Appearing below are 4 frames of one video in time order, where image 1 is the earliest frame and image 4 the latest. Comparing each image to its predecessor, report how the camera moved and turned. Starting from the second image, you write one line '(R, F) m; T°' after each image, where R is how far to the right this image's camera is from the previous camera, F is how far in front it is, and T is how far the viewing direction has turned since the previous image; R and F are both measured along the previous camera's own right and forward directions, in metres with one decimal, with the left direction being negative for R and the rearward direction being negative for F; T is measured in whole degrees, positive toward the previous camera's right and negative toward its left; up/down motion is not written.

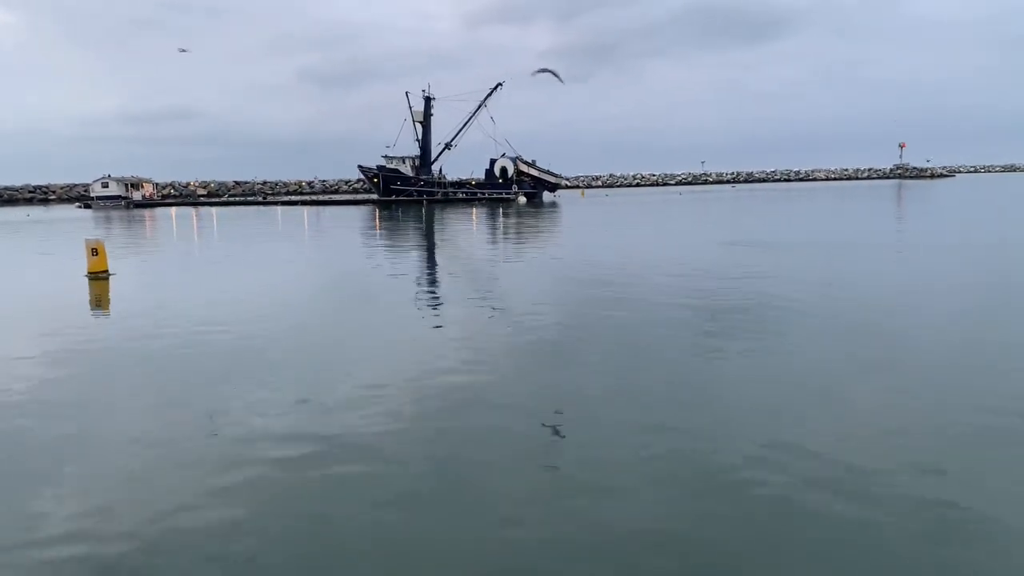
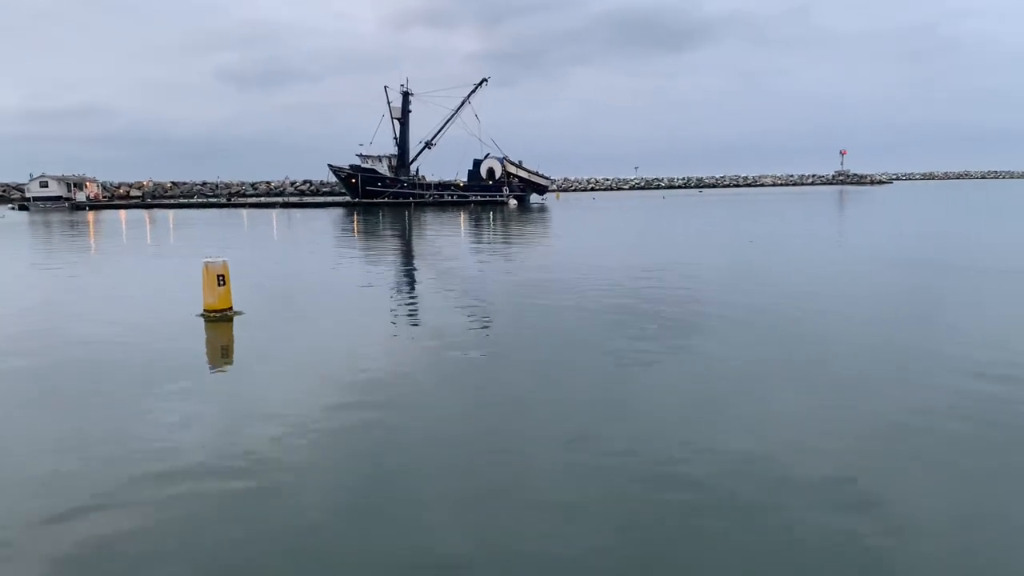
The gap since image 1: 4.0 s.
(-1.3, +1.1) m; +5°
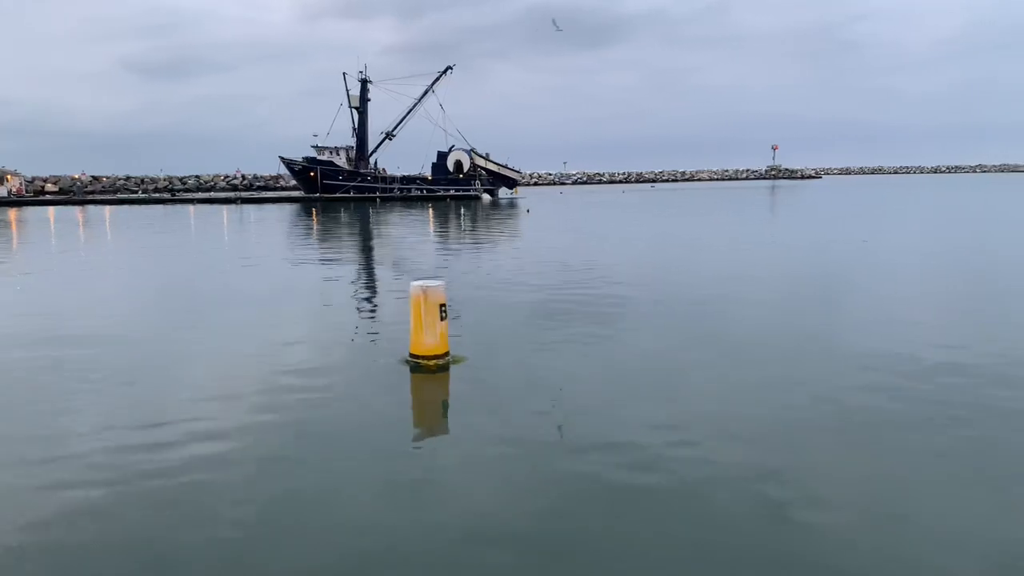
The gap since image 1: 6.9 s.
(-0.9, +0.7) m; +6°
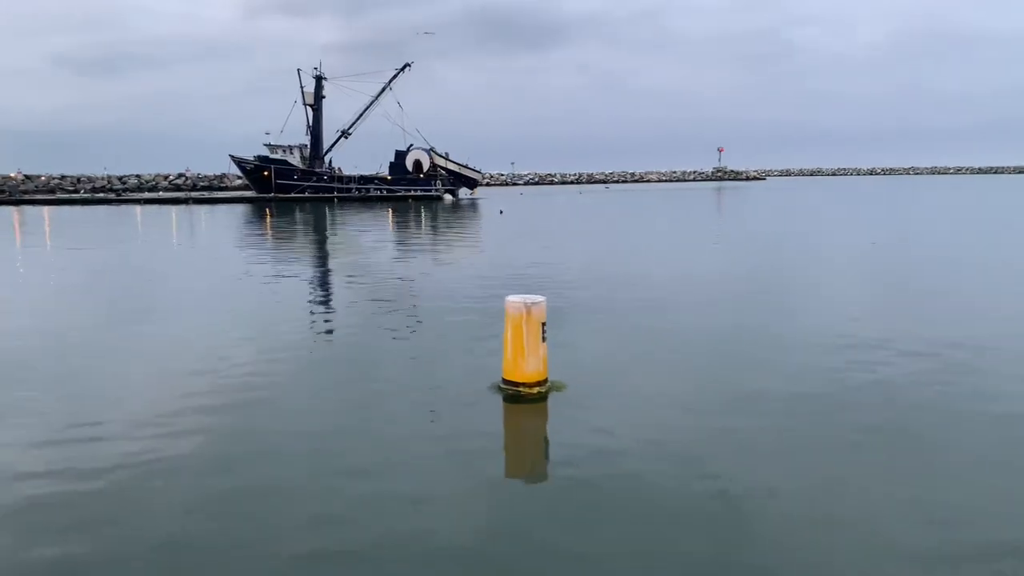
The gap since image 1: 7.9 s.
(-0.3, +0.1) m; +4°
